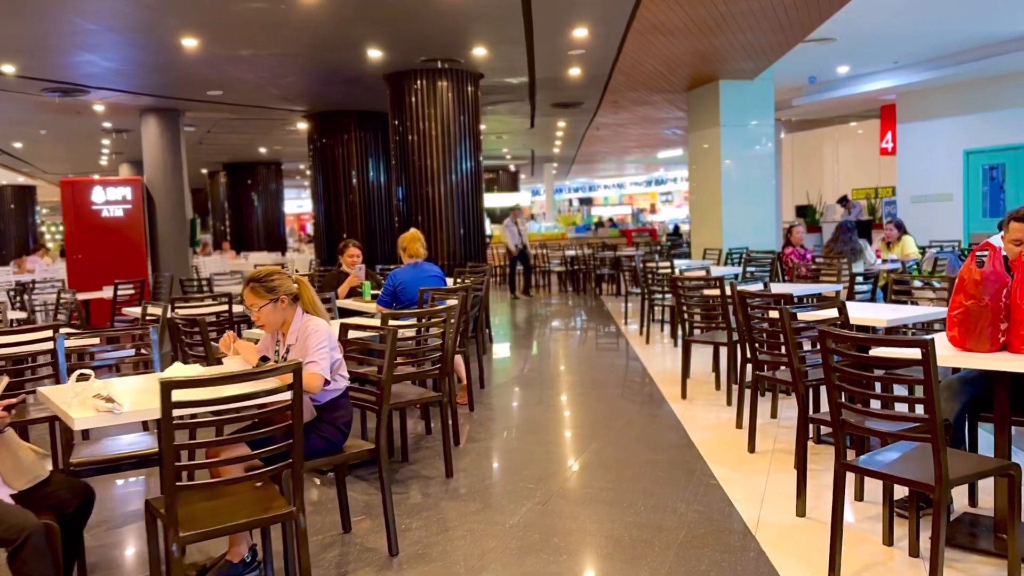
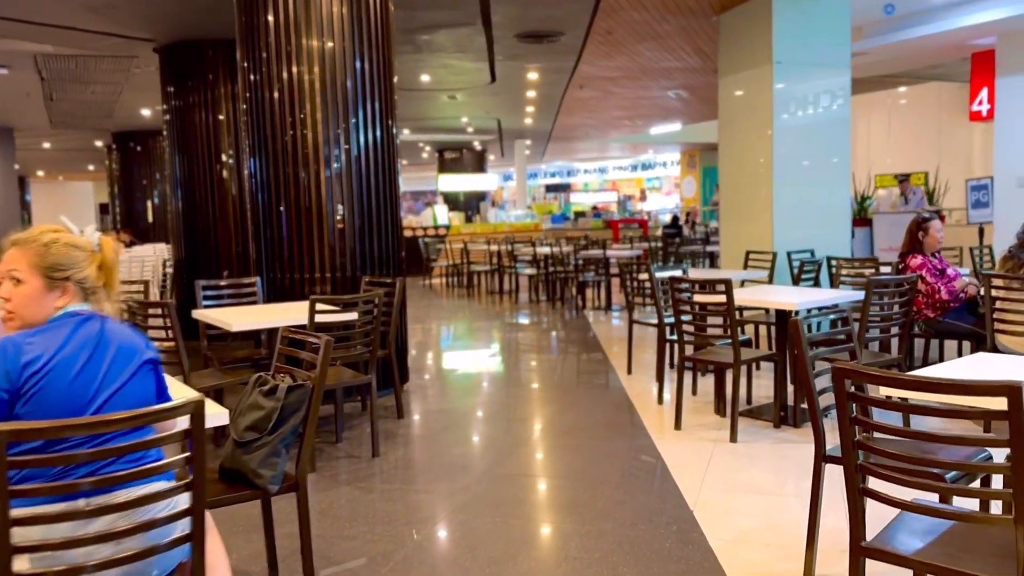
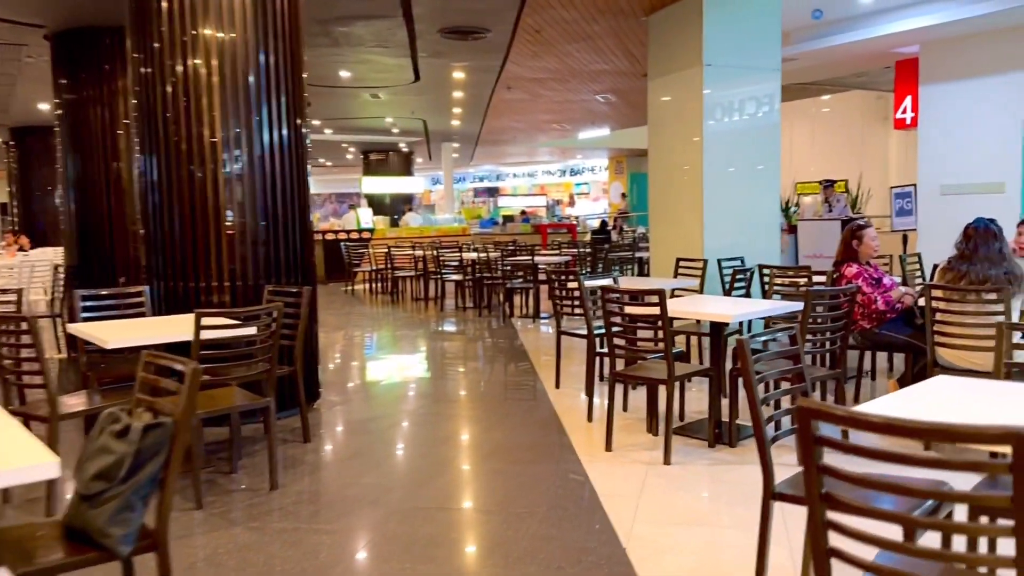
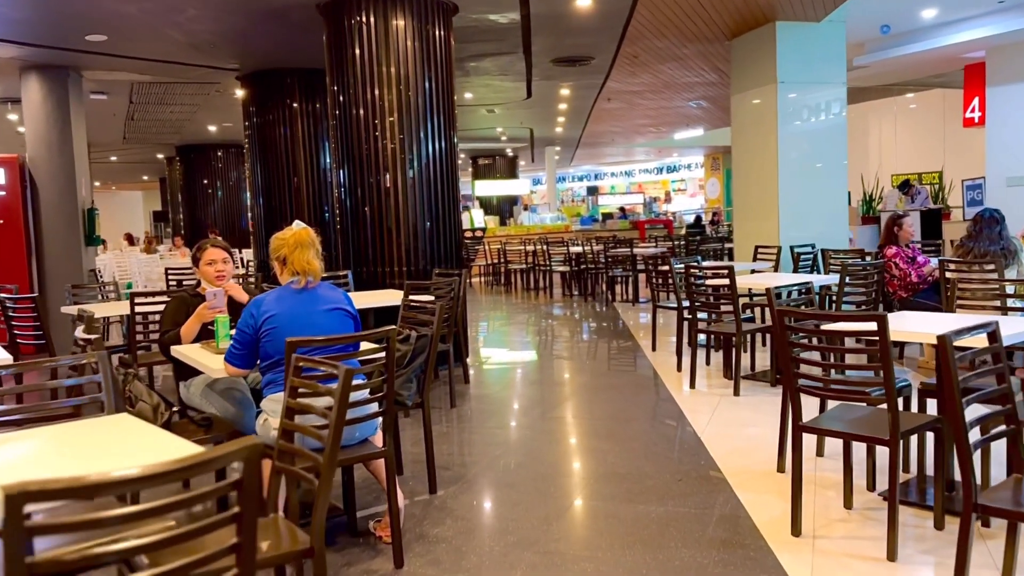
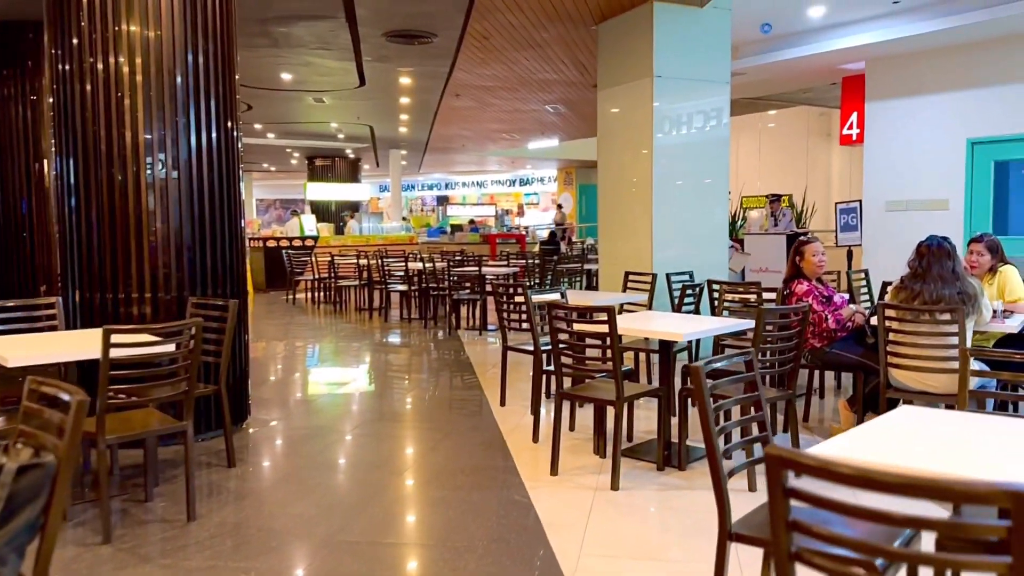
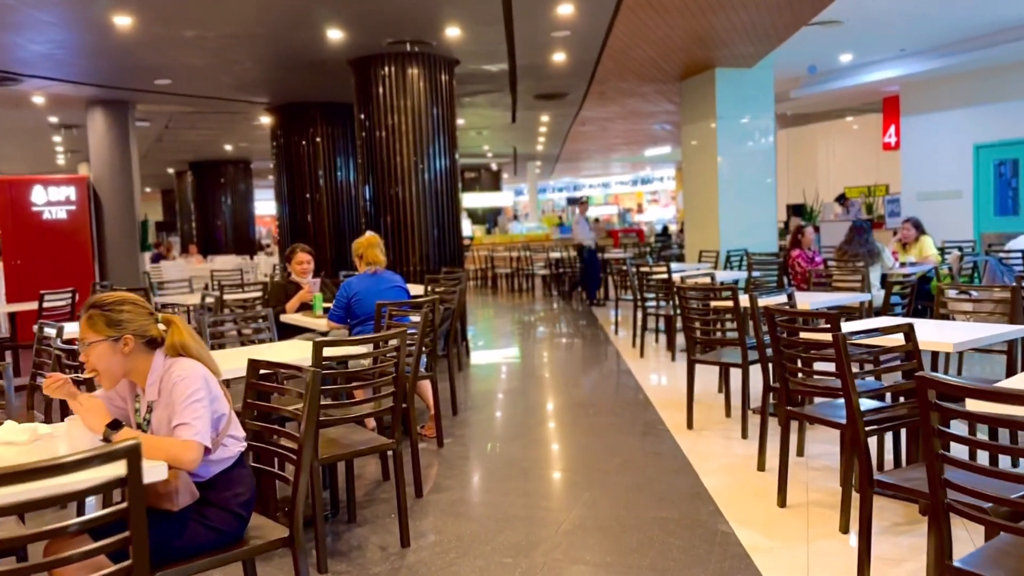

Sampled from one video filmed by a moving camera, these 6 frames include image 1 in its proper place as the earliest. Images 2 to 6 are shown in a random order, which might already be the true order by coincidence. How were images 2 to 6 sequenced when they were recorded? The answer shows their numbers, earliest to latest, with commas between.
6, 4, 2, 3, 5
